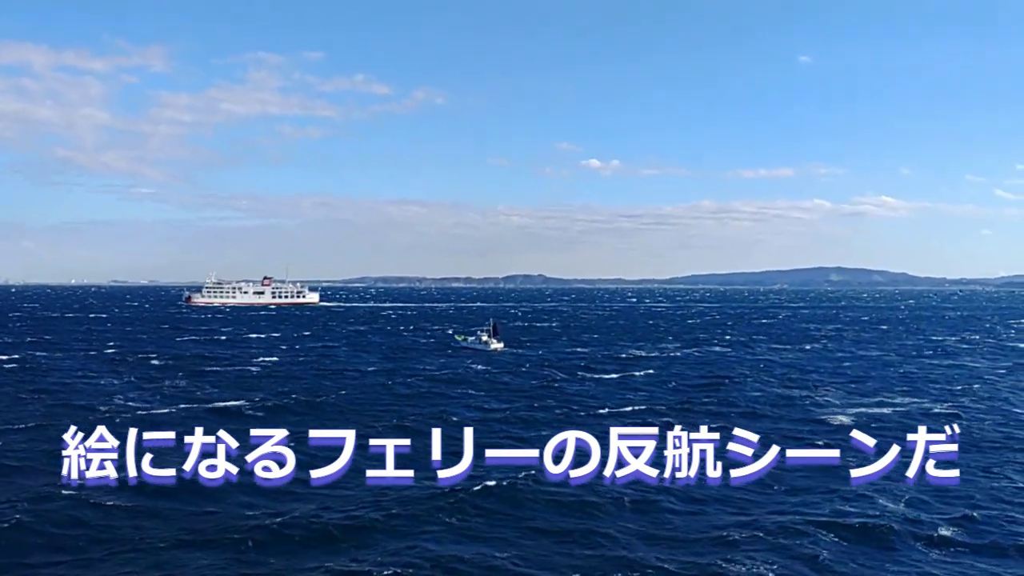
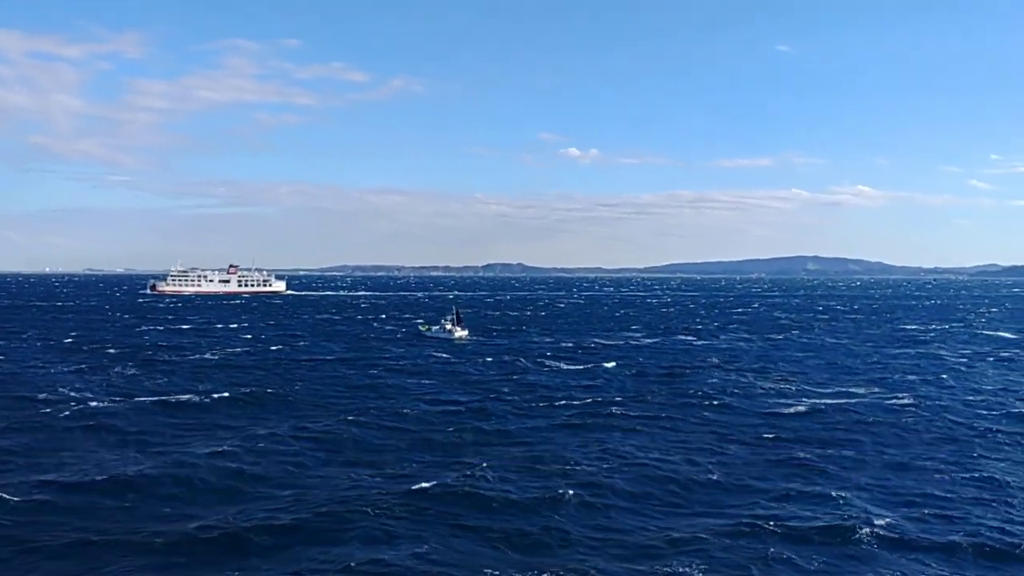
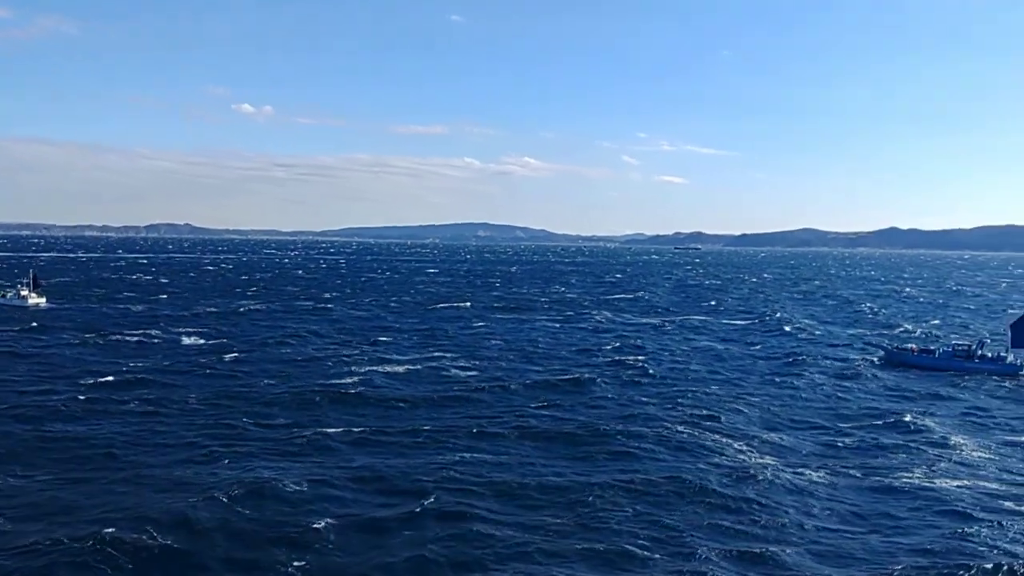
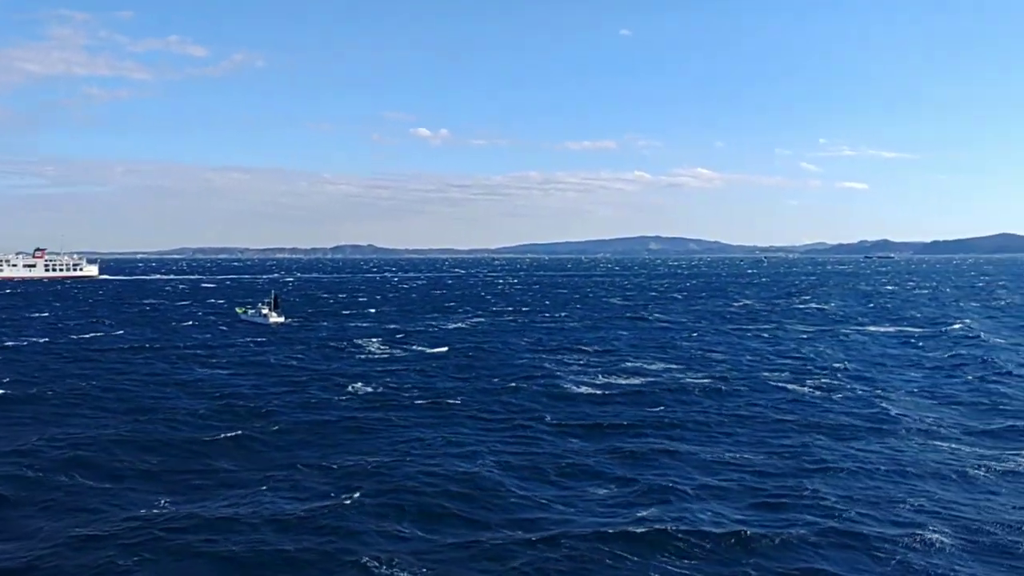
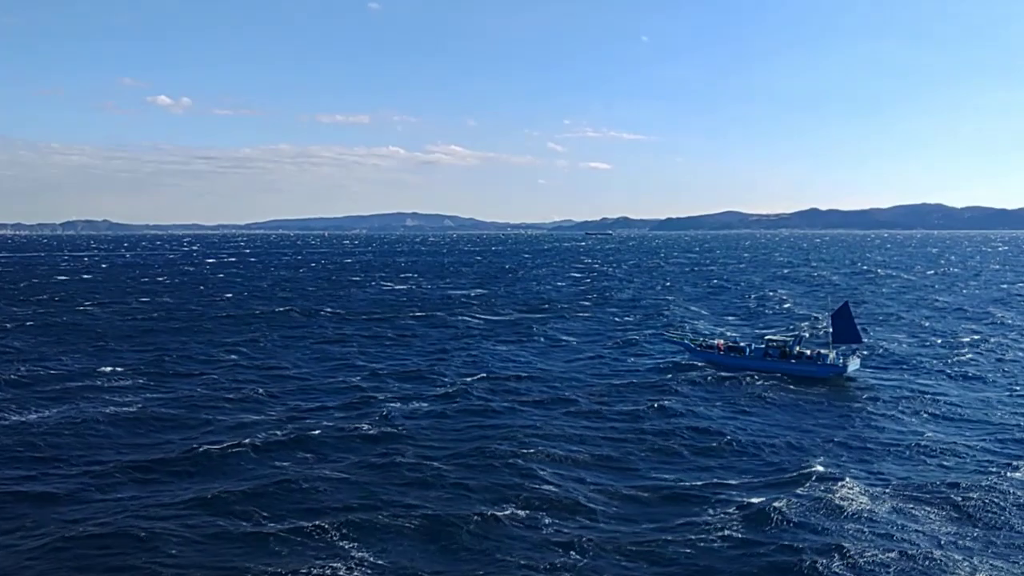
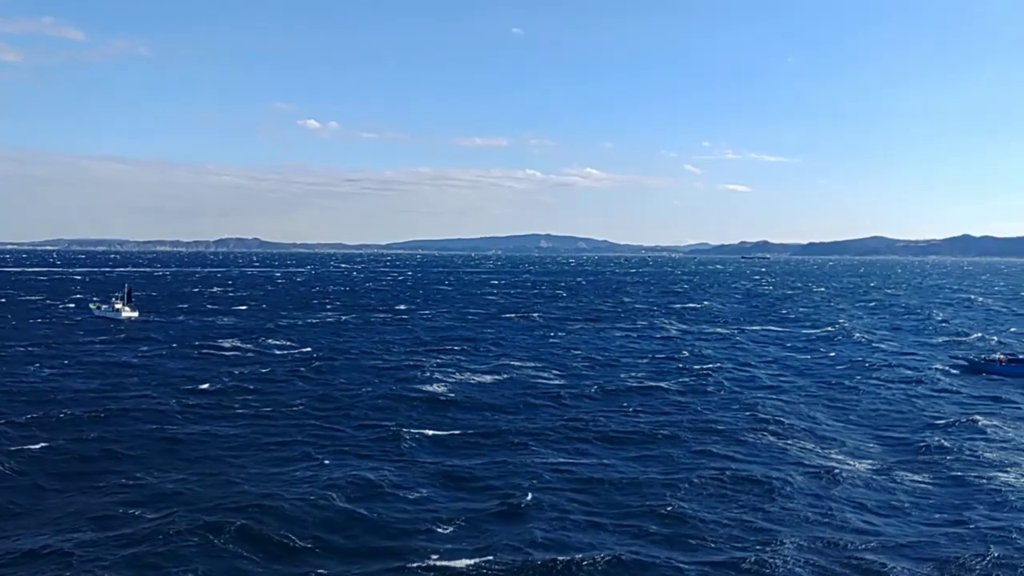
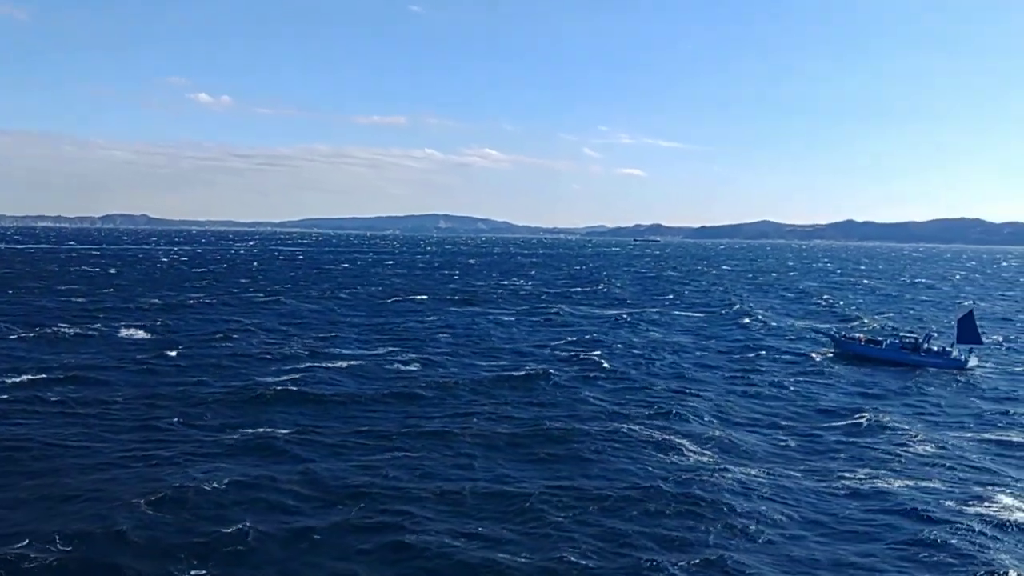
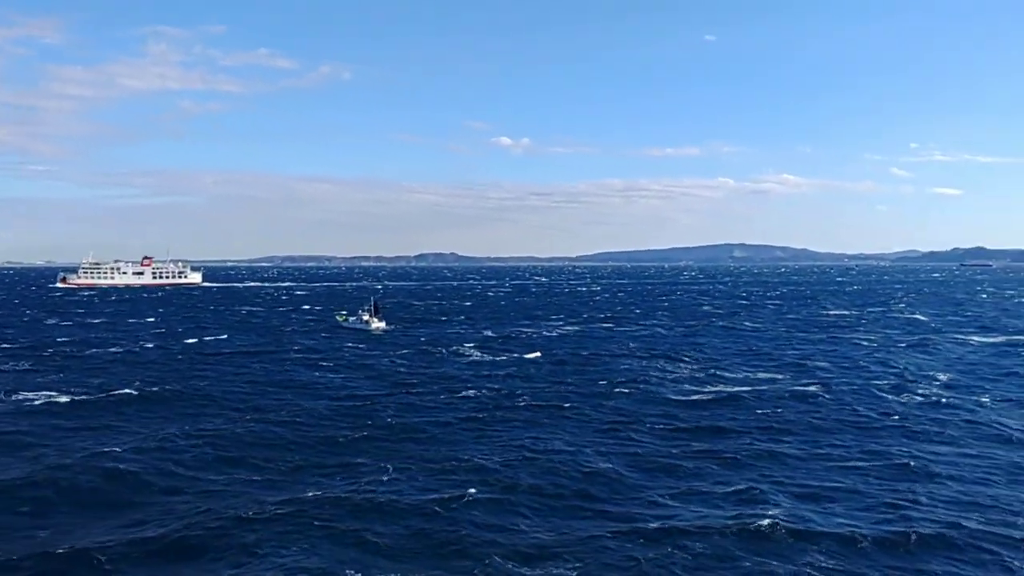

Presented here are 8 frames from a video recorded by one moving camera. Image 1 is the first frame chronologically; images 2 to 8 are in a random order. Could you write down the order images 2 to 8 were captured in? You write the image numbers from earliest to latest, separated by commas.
2, 8, 4, 6, 3, 7, 5
